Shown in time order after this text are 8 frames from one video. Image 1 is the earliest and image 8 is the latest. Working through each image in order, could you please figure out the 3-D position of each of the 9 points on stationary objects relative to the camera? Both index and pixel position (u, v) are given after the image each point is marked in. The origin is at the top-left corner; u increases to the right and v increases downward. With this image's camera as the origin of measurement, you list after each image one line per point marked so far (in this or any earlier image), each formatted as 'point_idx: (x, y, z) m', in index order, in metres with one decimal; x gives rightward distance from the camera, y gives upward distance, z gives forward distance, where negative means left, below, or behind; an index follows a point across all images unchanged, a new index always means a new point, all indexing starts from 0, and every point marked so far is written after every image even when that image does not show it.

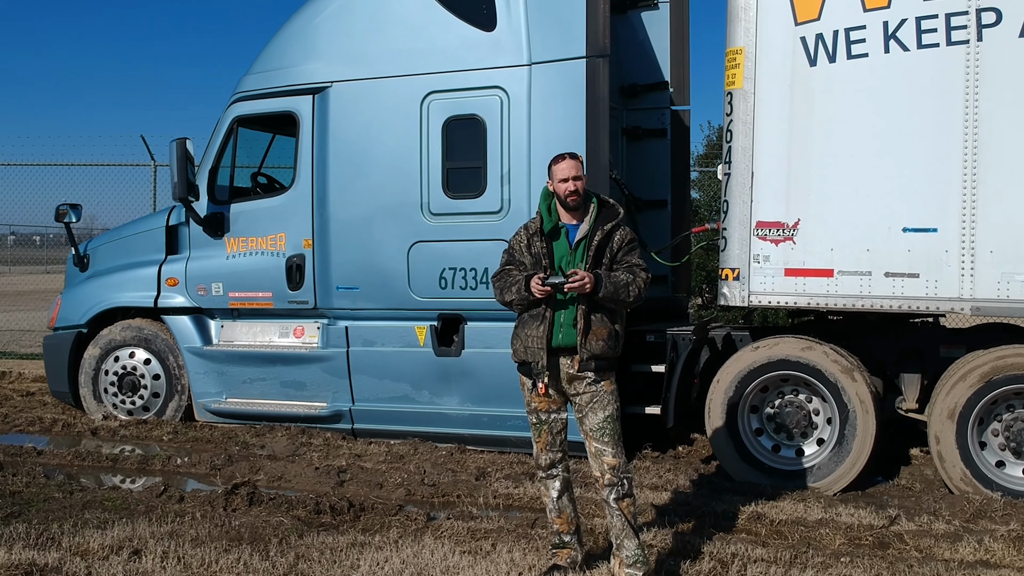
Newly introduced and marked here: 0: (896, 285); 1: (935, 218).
0: (+1.5, 0.0, +4.1) m
1: (+1.6, +0.3, +4.0) m
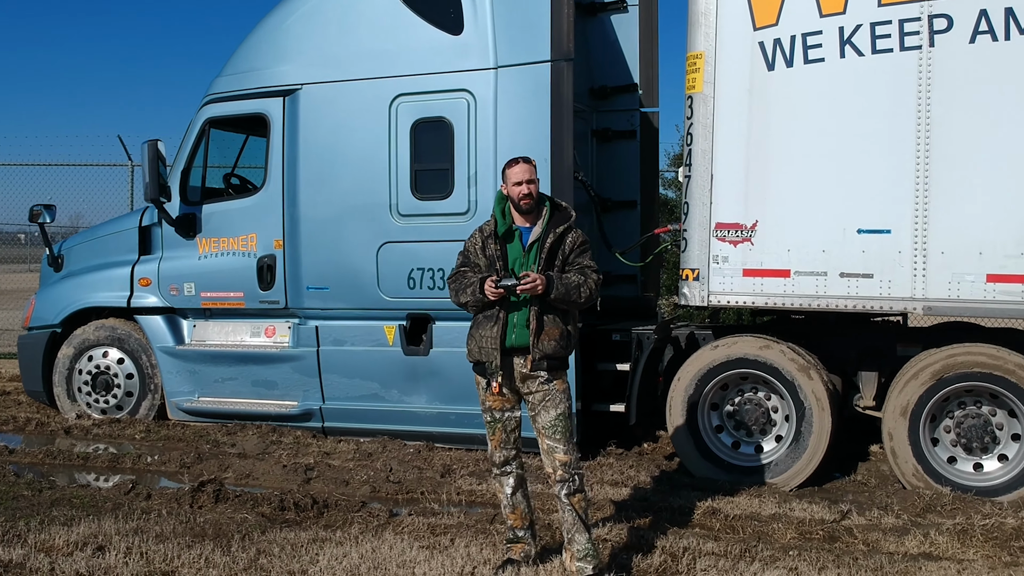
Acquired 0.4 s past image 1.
0: (+1.3, 0.0, +4.2) m
1: (+1.5, +0.3, +4.1) m
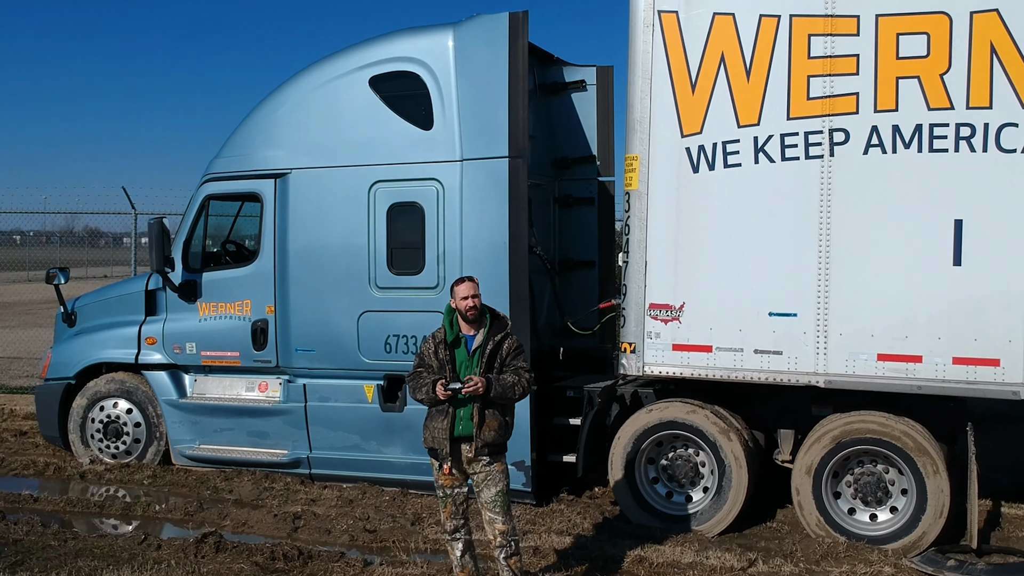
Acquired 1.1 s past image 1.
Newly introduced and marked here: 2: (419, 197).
0: (+1.1, -0.3, +4.8) m
1: (+1.3, -0.1, +4.8) m
2: (-0.5, +0.5, +5.6) m
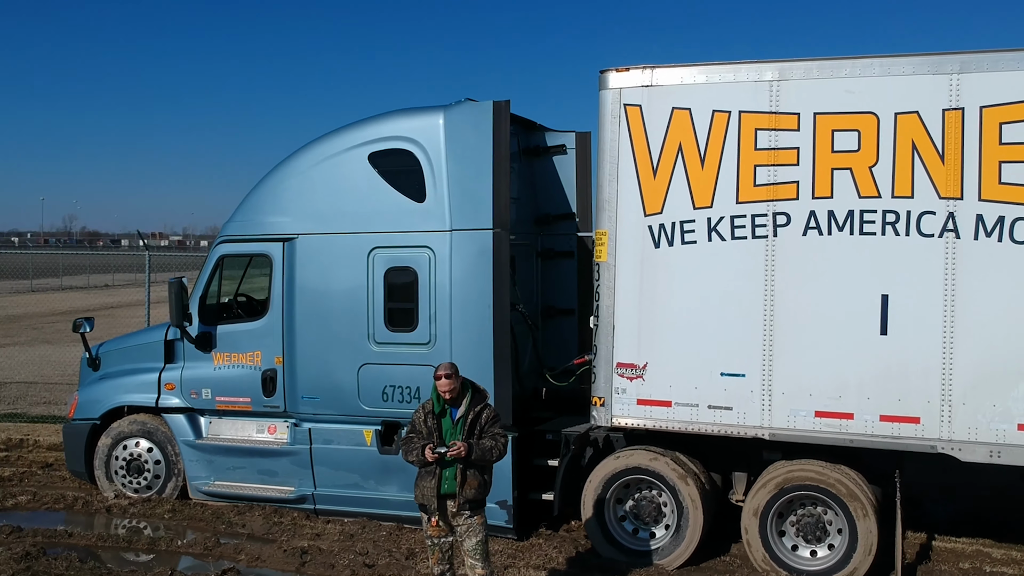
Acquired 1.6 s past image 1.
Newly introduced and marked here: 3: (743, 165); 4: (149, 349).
0: (+1.1, -0.7, +5.5) m
1: (+1.2, -0.4, +5.4) m
2: (-0.6, +0.2, +6.2) m
3: (+1.2, +0.6, +5.5) m
4: (-2.4, -0.4, +7.0) m
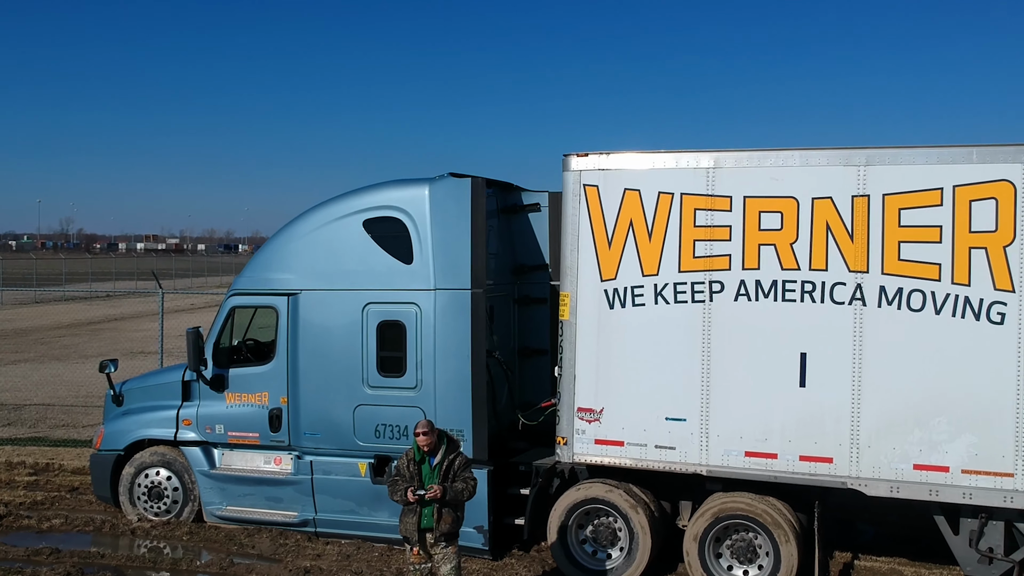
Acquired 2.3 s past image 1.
0: (+0.9, -1.0, +6.3) m
1: (+1.0, -0.7, +6.3) m
2: (-0.7, -0.2, +7.1) m
3: (+1.0, +0.3, +6.4) m
4: (-2.6, -0.7, +7.9) m
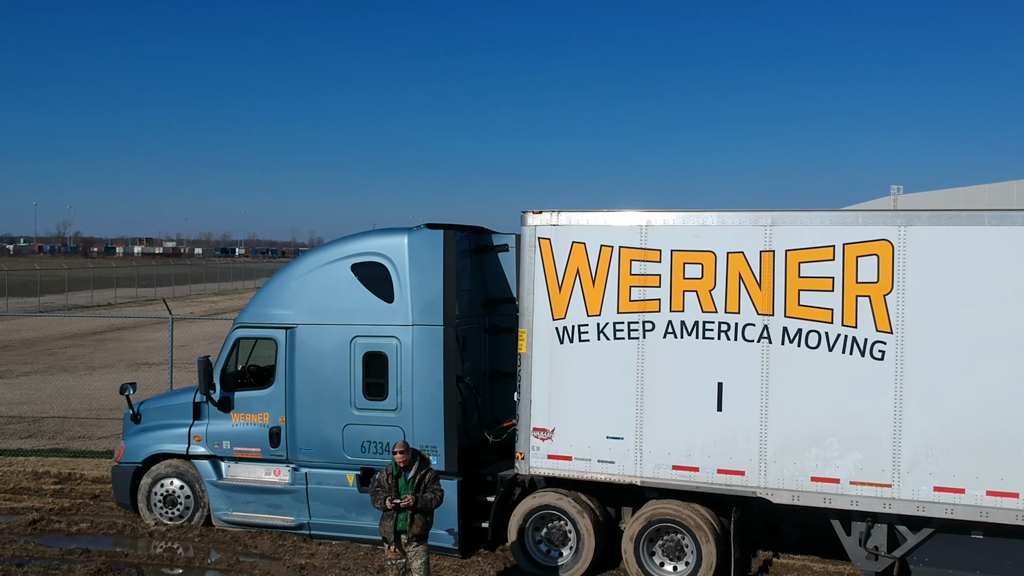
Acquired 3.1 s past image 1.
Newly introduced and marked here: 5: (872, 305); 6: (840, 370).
0: (+0.6, -1.3, +7.5) m
1: (+0.8, -1.0, +7.4) m
2: (-1.0, -0.5, +8.2) m
3: (+0.8, 0.0, +7.5) m
4: (-2.8, -1.0, +9.0) m
5: (+2.4, -0.1, +6.9) m
6: (+2.2, -0.5, +7.0) m
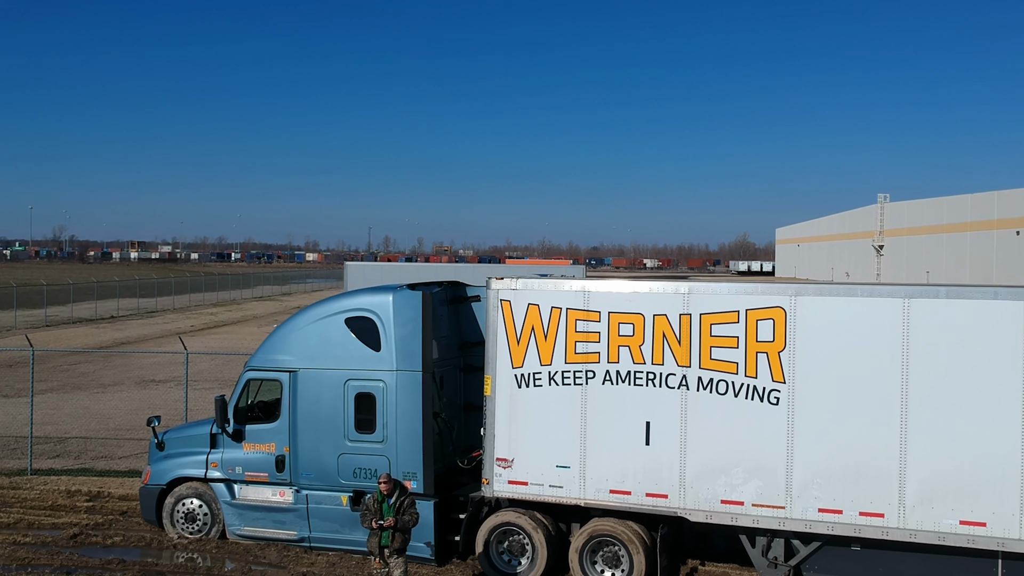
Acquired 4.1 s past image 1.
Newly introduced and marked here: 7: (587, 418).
0: (+0.4, -1.7, +9.0) m
1: (+0.5, -1.5, +9.0) m
2: (-1.3, -0.9, +9.8) m
3: (+0.5, -0.4, +9.0) m
4: (-3.1, -1.5, +10.6) m
5: (+2.1, -0.6, +8.5) m
6: (+1.9, -1.0, +8.5) m
7: (+0.6, -1.1, +8.9) m
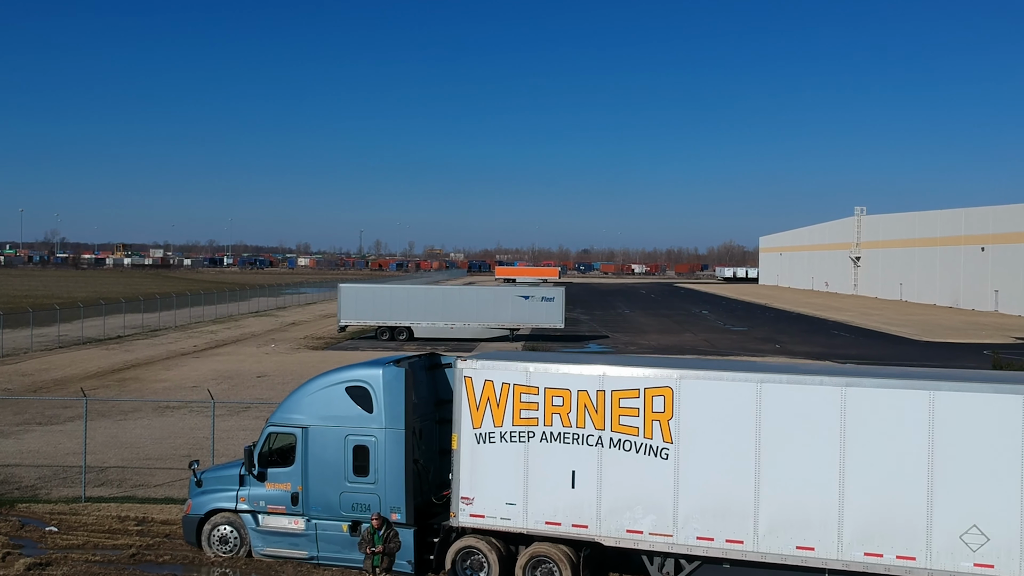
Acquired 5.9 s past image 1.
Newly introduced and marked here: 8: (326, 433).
0: (-0.1, -2.6, +12.0) m
1: (0.0, -2.4, +11.9) m
2: (-1.7, -1.9, +12.7) m
3: (0.0, -1.4, +12.0) m
4: (-3.6, -2.4, +13.5) m
5: (+1.6, -1.5, +11.4) m
6: (+1.4, -1.9, +11.5) m
7: (+0.2, -2.0, +11.9) m
8: (-2.3, -1.8, +12.9) m
